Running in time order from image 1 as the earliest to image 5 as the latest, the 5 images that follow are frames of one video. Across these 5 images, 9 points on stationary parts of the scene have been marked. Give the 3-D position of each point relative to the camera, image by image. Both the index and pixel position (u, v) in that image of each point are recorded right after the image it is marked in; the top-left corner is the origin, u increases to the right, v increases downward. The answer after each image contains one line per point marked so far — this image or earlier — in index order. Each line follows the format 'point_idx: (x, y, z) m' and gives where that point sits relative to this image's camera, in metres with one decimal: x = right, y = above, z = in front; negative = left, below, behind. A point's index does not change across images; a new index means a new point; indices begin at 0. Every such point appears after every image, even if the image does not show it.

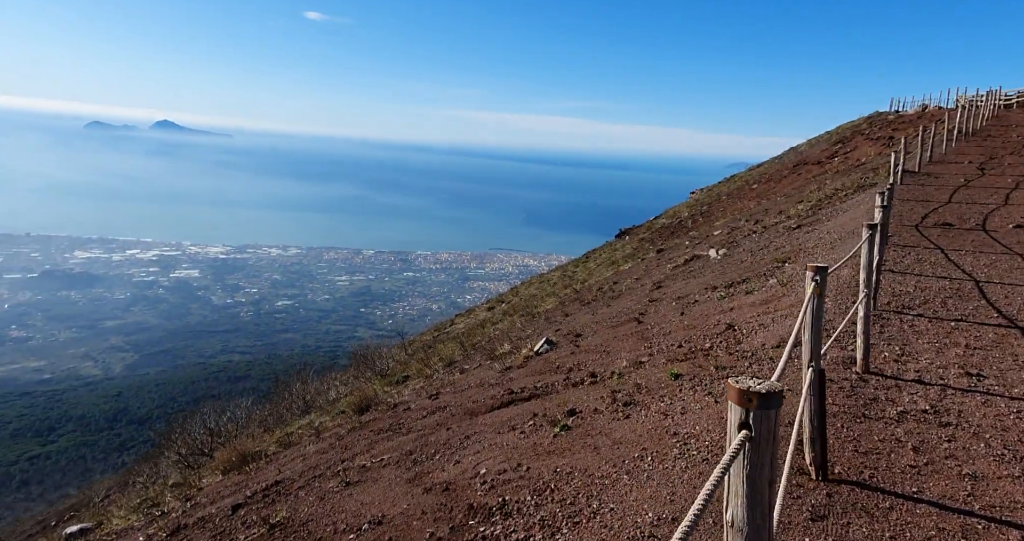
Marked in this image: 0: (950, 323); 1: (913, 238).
0: (+5.1, -0.6, +7.2) m
1: (+7.9, +0.7, +12.1) m
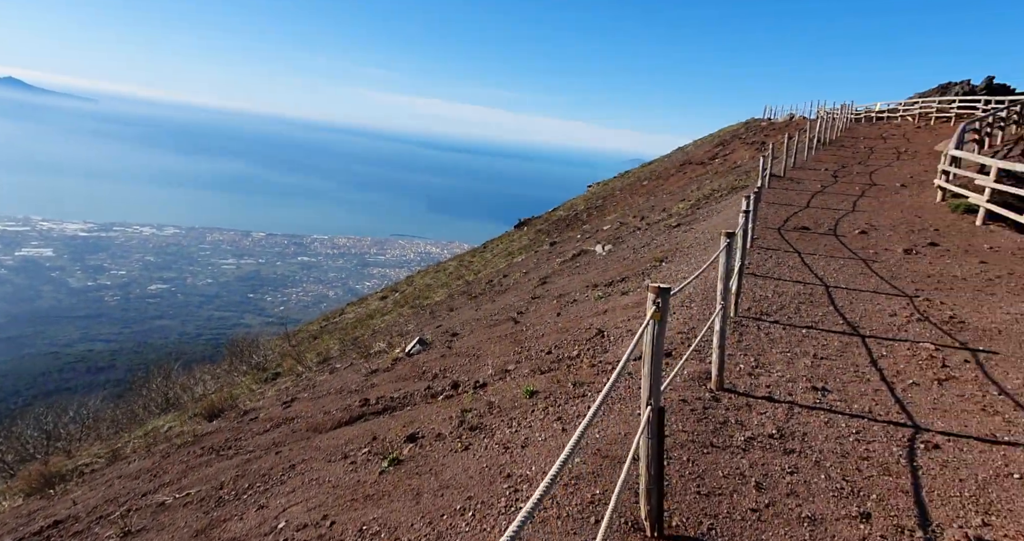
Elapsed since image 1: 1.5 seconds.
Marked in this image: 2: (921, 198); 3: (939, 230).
0: (+3.5, -0.7, +7.4) m
1: (+5.5, +0.6, +12.6) m
2: (+11.4, +2.1, +17.2) m
3: (+9.7, +1.0, +14.1) m
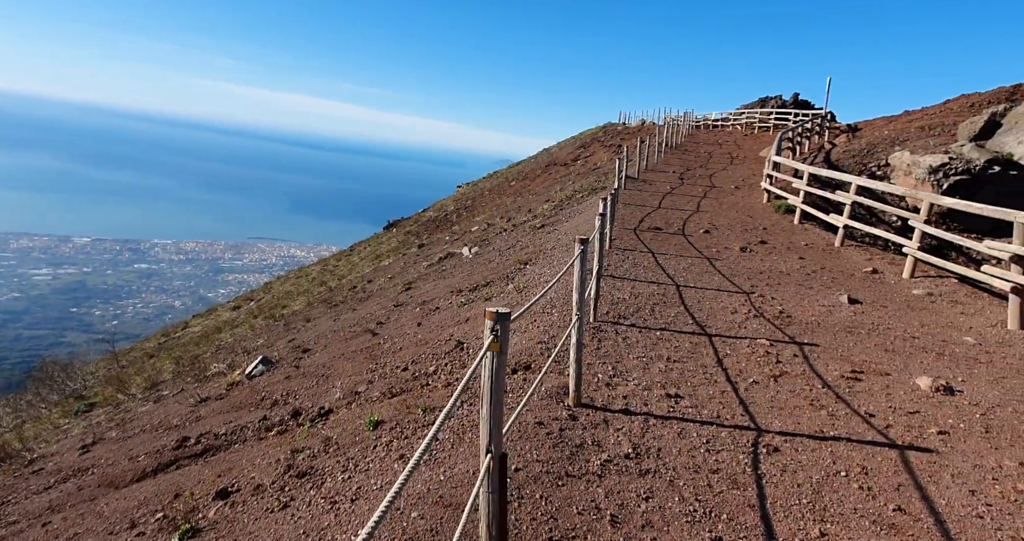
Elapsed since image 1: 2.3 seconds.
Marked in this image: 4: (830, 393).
0: (+1.8, -0.8, +7.5) m
1: (+2.6, +0.6, +13.0) m
2: (+7.4, +2.2, +18.7) m
3: (+6.4, +1.1, +15.3) m
4: (+3.2, -1.2, +6.0) m
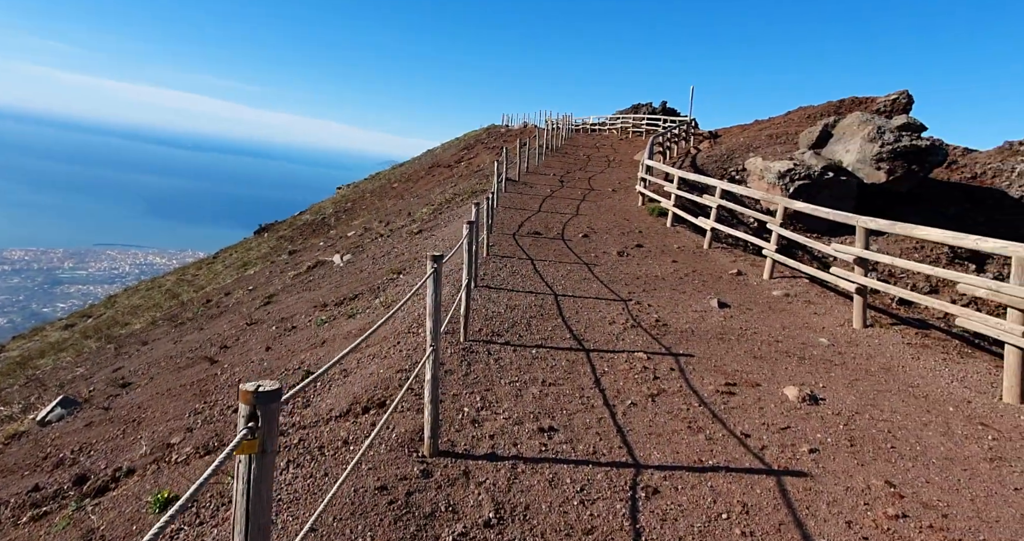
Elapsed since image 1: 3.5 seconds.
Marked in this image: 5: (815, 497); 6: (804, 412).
0: (+0.2, -0.9, +6.9) m
1: (-0.1, +0.4, +12.5) m
2: (+3.6, +2.1, +18.9) m
3: (+3.3, +1.0, +15.5) m
4: (+1.9, -1.4, +5.7) m
5: (+2.2, -1.6, +4.3) m
6: (+3.1, -1.5, +6.5) m
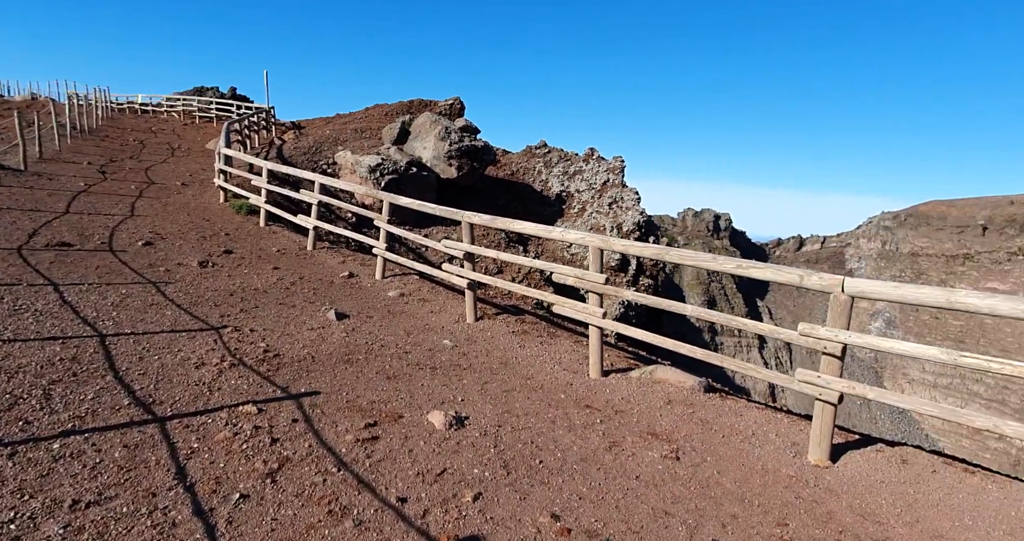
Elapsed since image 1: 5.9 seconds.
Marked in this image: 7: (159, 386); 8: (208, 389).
0: (-3.2, -1.2, +4.3) m
1: (-6.8, 0.0, +8.6) m
2: (-7.8, +1.9, +15.9) m
3: (-5.9, +0.8, +13.0) m
4: (-1.1, -1.5, +4.4) m
5: (0.0, -1.7, +3.4) m
6: (-0.5, -1.6, +5.7) m
7: (-3.2, -1.0, +5.6) m
8: (-2.8, -1.1, +5.7) m
